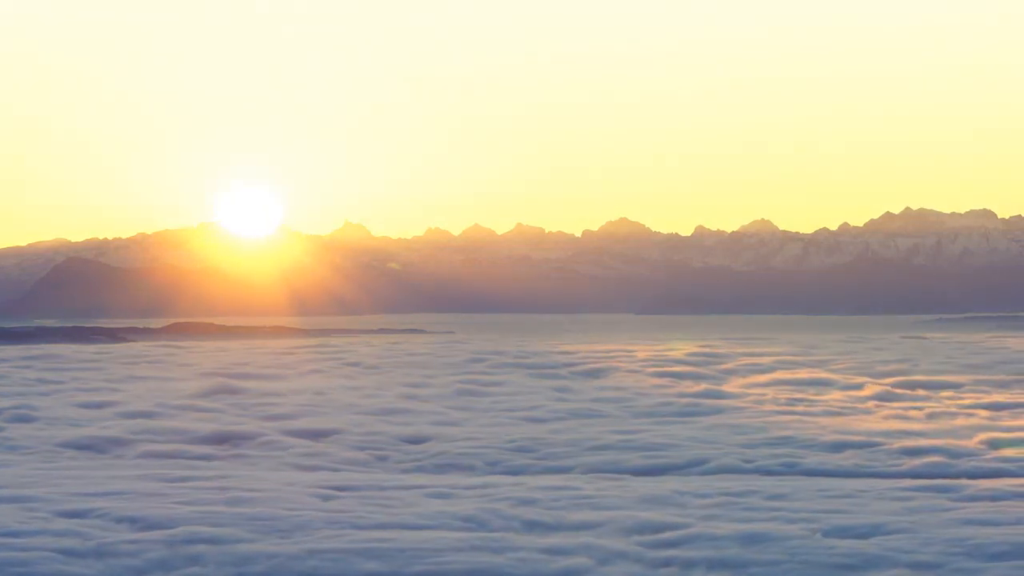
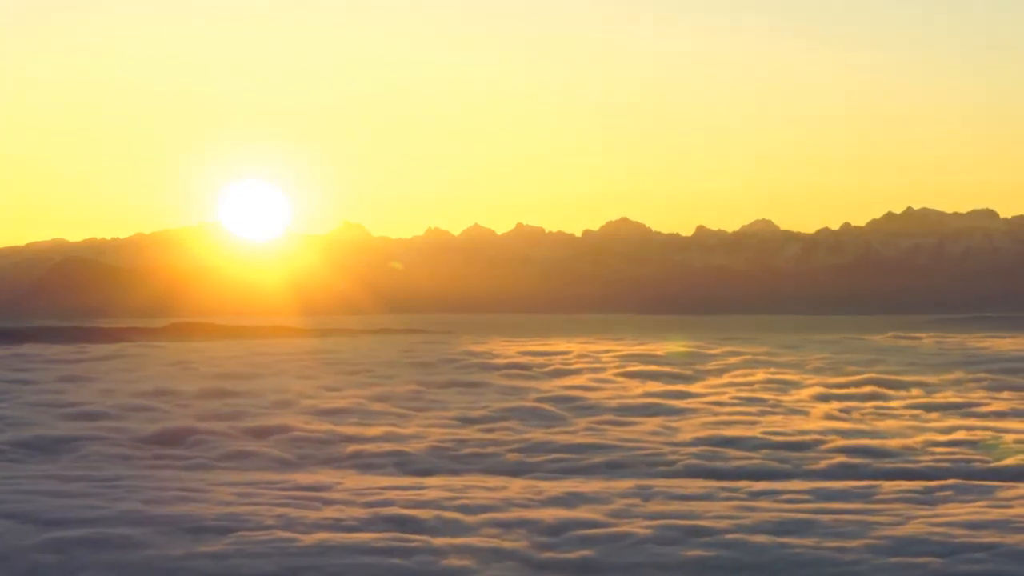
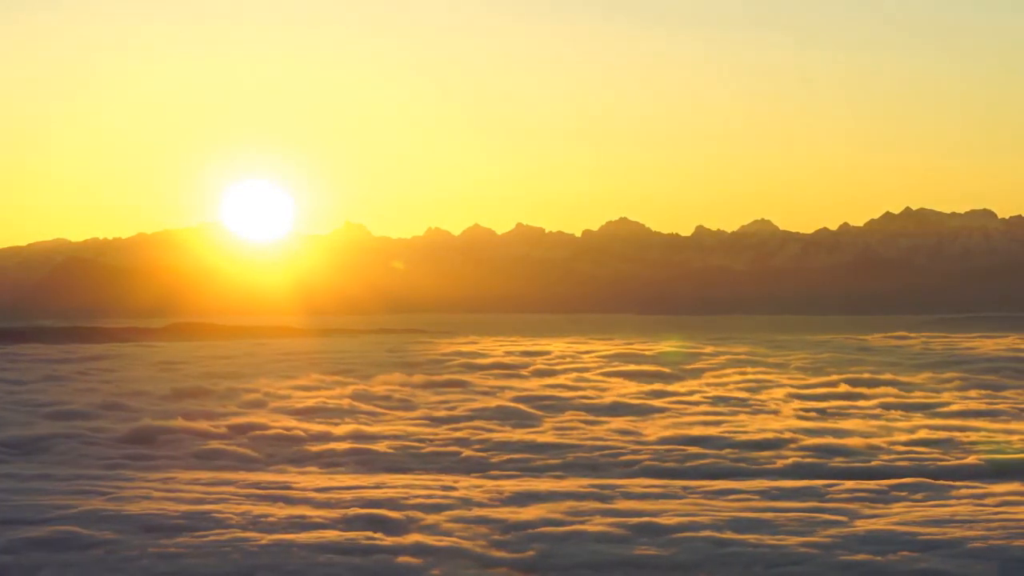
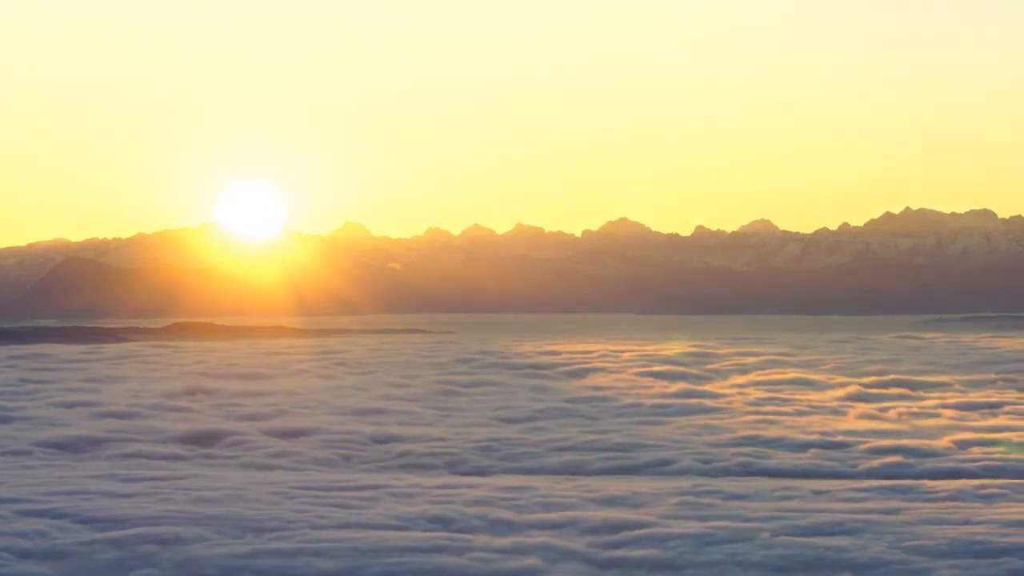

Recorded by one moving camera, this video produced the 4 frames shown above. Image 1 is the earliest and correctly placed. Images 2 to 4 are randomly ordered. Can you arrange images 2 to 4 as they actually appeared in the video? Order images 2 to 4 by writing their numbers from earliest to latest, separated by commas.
4, 2, 3
